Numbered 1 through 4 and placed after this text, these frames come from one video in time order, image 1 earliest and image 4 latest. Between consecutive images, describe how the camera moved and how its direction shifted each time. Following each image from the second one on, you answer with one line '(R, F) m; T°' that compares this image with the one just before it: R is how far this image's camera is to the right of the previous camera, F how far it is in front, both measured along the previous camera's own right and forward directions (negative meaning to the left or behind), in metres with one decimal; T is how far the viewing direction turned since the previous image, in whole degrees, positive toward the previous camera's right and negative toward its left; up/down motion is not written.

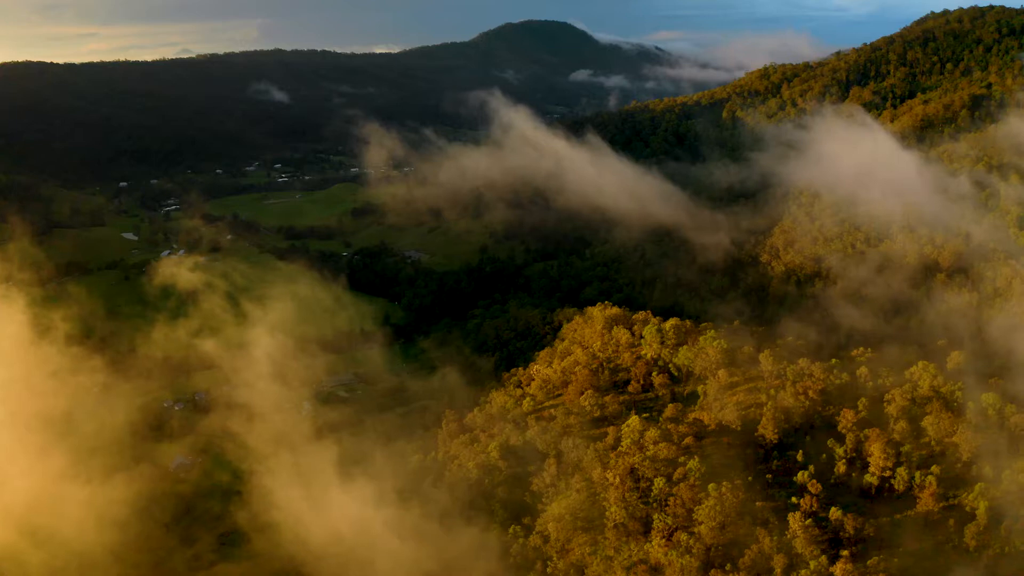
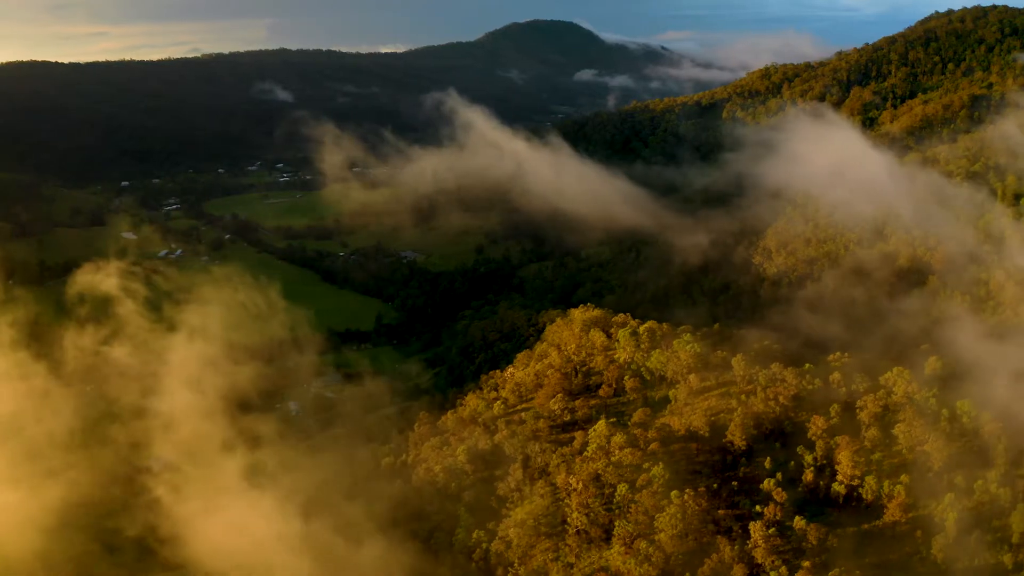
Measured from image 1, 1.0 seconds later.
(+2.0, +0.5) m; -1°
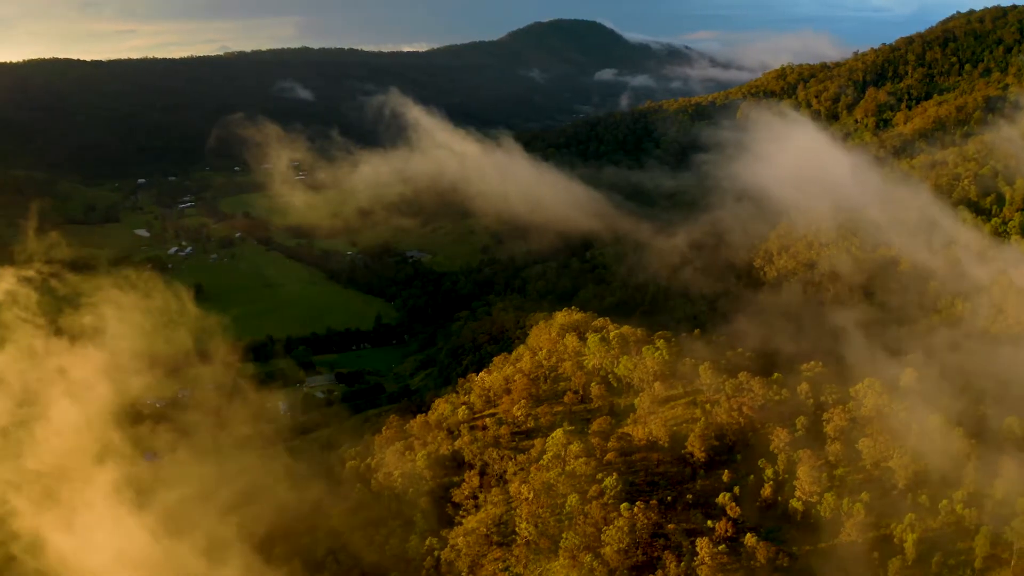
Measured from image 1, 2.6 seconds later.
(+3.0, +0.6) m; -2°
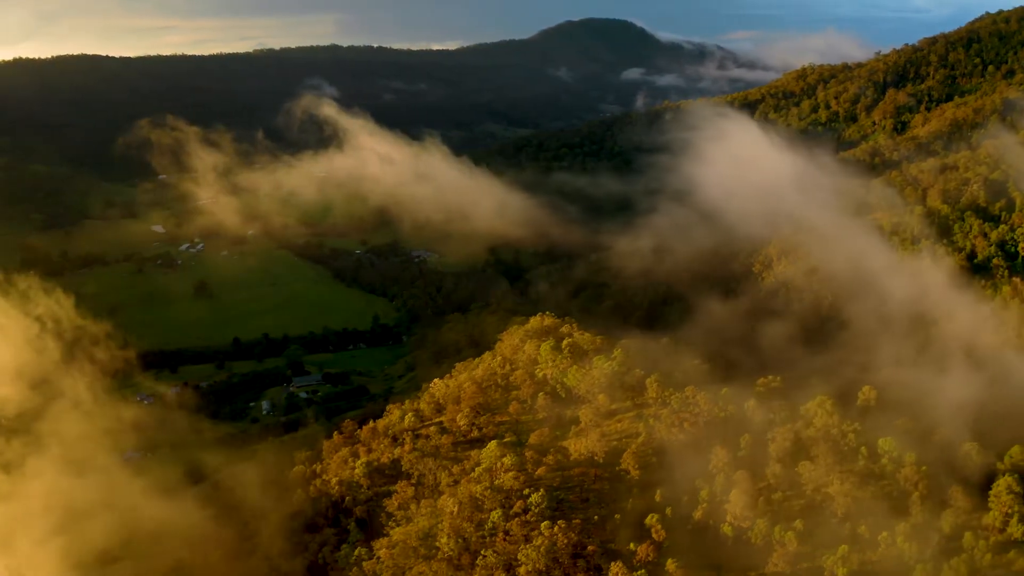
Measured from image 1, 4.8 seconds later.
(+4.3, +0.9) m; -2°
